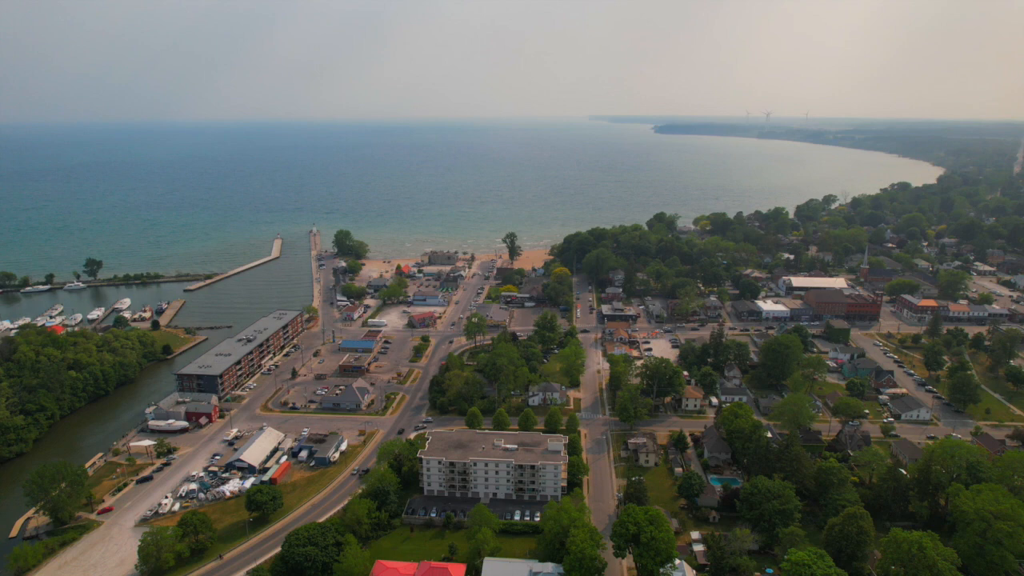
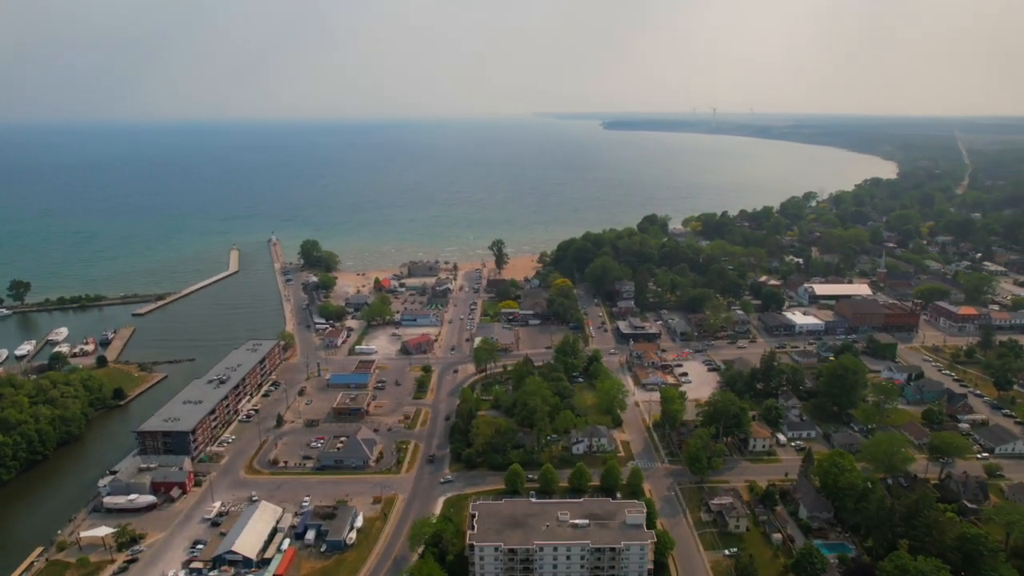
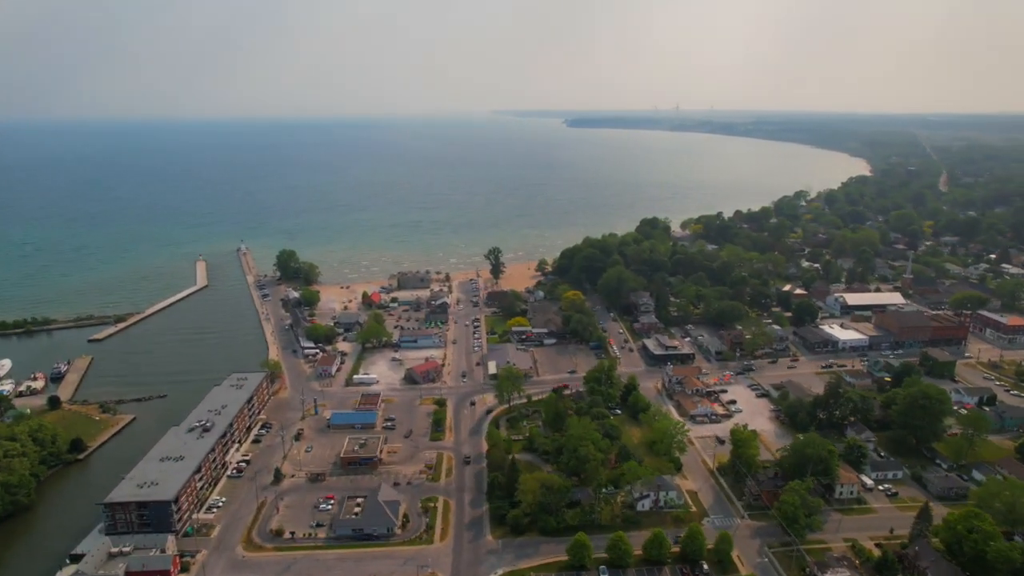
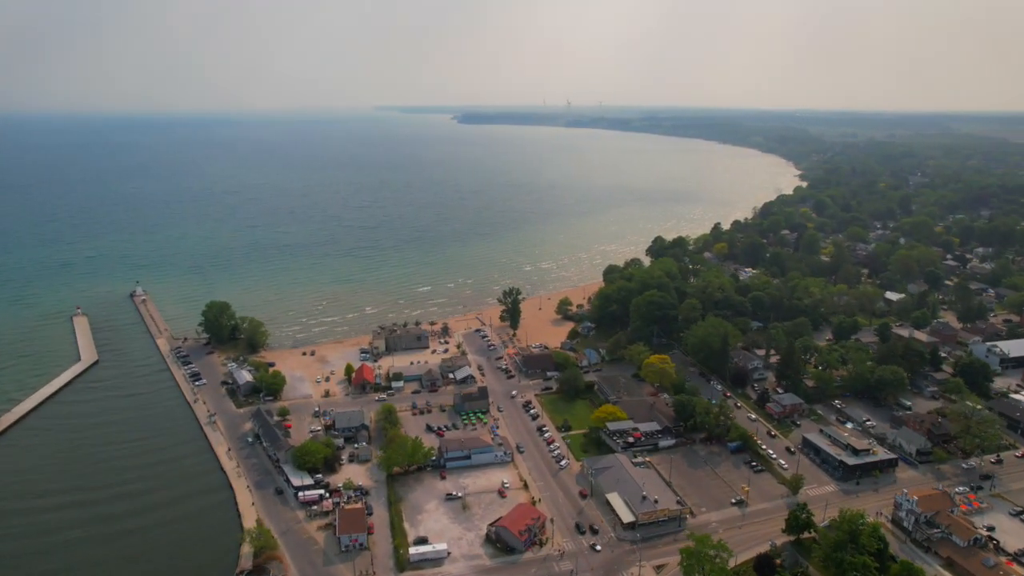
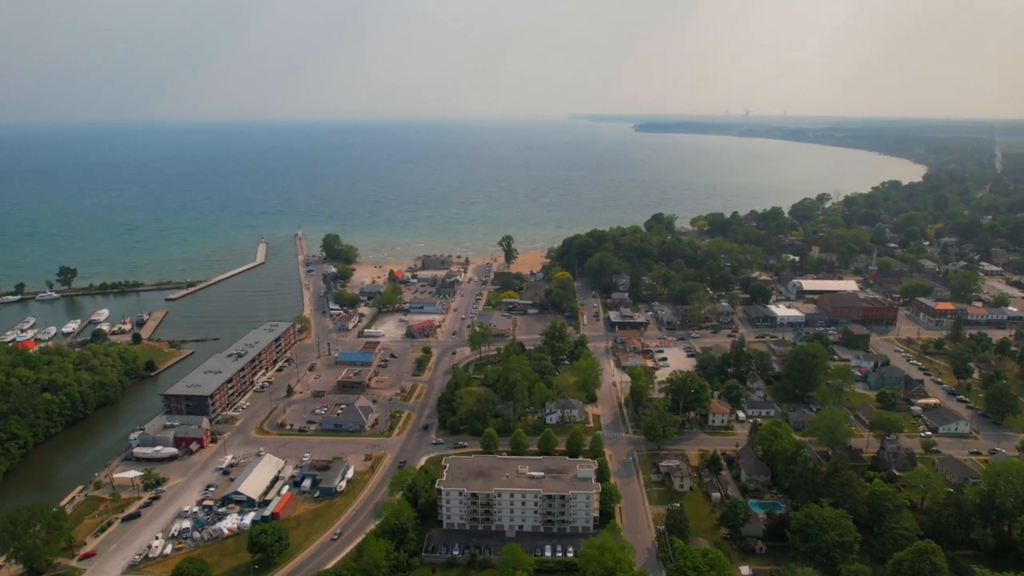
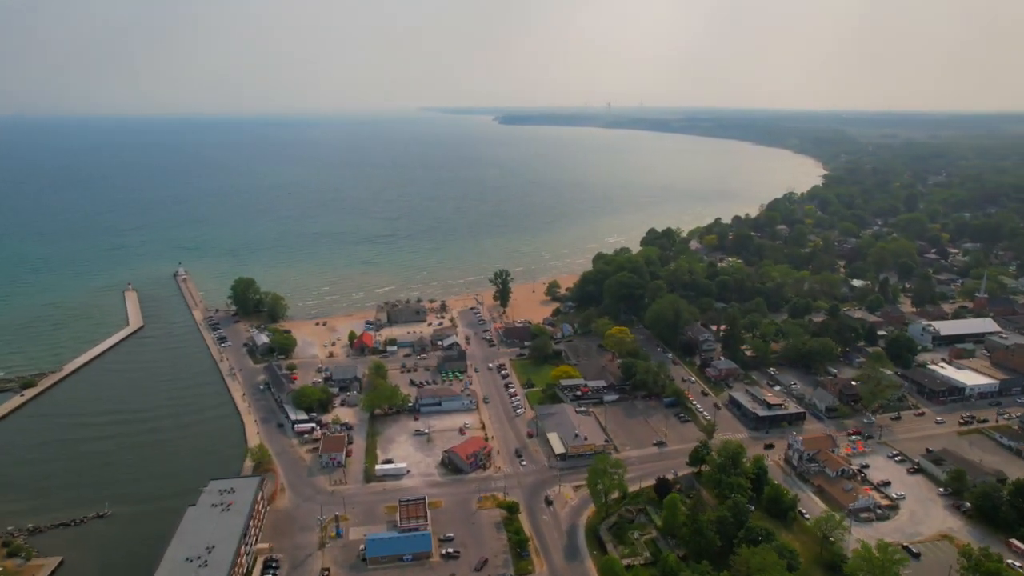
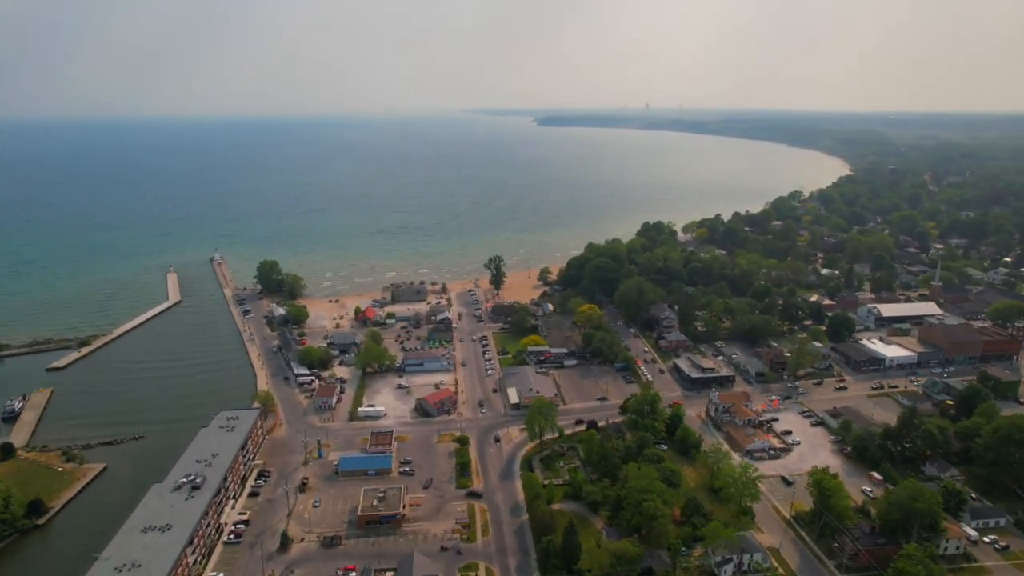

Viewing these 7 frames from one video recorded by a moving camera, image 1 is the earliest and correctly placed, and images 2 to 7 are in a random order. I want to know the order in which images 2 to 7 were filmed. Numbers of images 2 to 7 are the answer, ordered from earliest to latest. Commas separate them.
5, 2, 3, 7, 6, 4
